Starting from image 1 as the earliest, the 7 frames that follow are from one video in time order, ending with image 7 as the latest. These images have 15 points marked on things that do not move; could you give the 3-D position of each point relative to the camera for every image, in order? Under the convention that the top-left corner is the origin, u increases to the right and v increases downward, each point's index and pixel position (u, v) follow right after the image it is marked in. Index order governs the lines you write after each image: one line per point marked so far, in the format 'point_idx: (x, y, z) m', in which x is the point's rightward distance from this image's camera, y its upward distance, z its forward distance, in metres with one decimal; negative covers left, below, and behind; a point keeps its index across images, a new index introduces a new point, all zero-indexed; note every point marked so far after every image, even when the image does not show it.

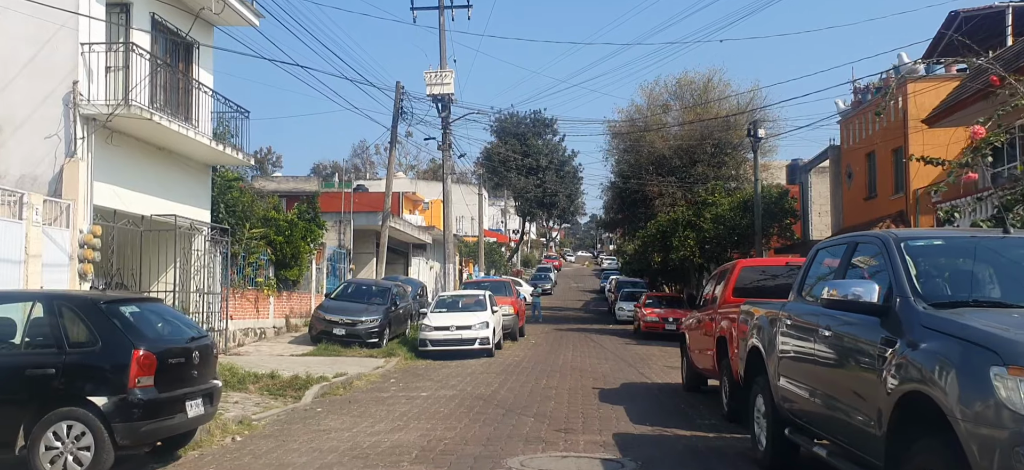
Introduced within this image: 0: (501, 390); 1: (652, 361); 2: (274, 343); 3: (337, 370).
0: (-0.2, -2.4, +12.3) m
1: (+3.0, -2.8, +17.7) m
2: (-5.8, -2.6, +19.6) m
3: (-3.3, -2.6, +15.2) m
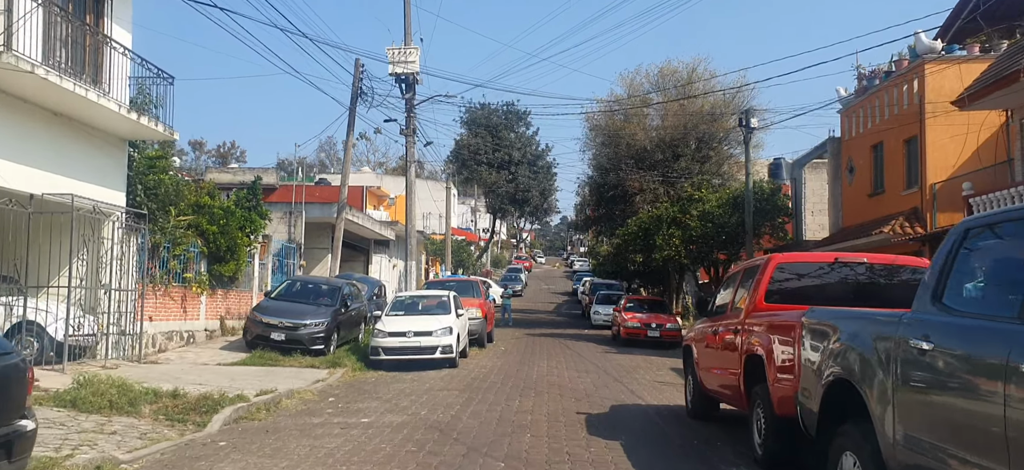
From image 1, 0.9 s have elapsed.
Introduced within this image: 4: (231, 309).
0: (-0.6, -2.2, +9.9) m
1: (+2.4, -2.7, +15.3) m
2: (-6.5, -2.4, +17.0) m
3: (-3.8, -2.3, +12.6) m
4: (-6.8, -1.8, +19.4) m
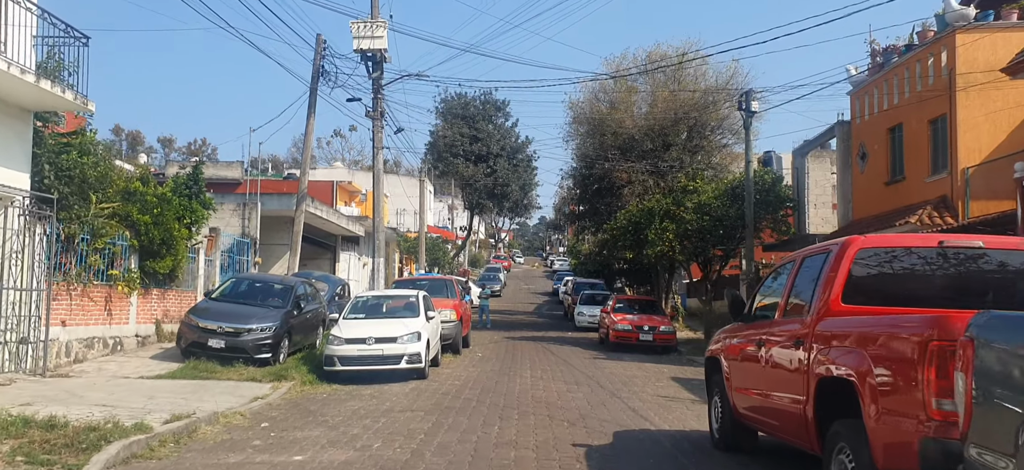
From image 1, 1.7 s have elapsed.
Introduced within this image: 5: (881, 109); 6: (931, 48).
0: (-0.8, -2.0, +7.7) m
1: (+2.0, -2.5, +13.2) m
2: (-6.9, -2.2, +14.6) m
3: (-4.1, -2.2, +10.3) m
4: (-7.2, -1.6, +17.0) m
5: (+8.5, +2.9, +18.4) m
6: (+8.5, +3.8, +16.3) m
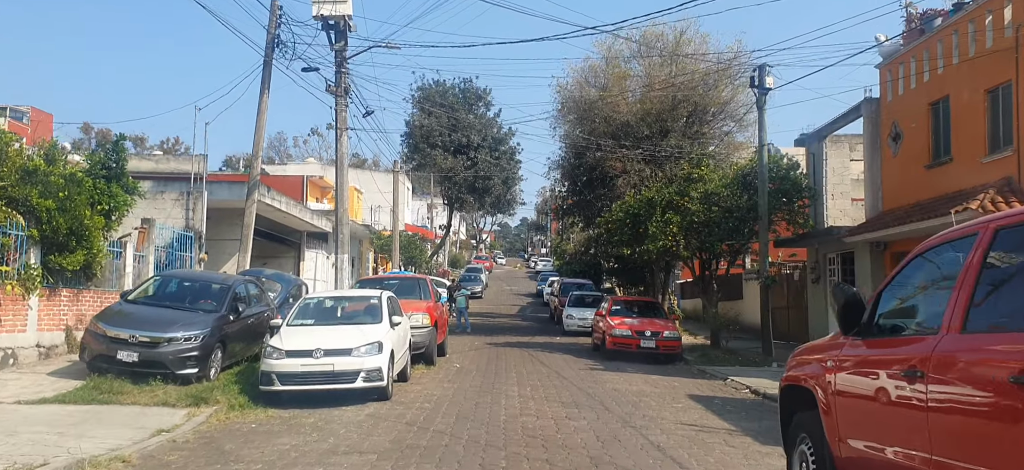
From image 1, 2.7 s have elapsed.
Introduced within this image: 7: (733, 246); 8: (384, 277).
0: (-0.9, -1.8, +5.0) m
1: (+1.8, -2.3, +10.6) m
2: (-7.1, -2.0, +11.8) m
3: (-4.3, -2.0, +7.6) m
4: (-7.5, -1.4, +14.2) m
5: (+8.1, +3.1, +16.0) m
6: (+8.2, +4.0, +13.8) m
7: (+5.4, -0.2, +19.9) m
8: (-2.8, -0.9, +17.9) m
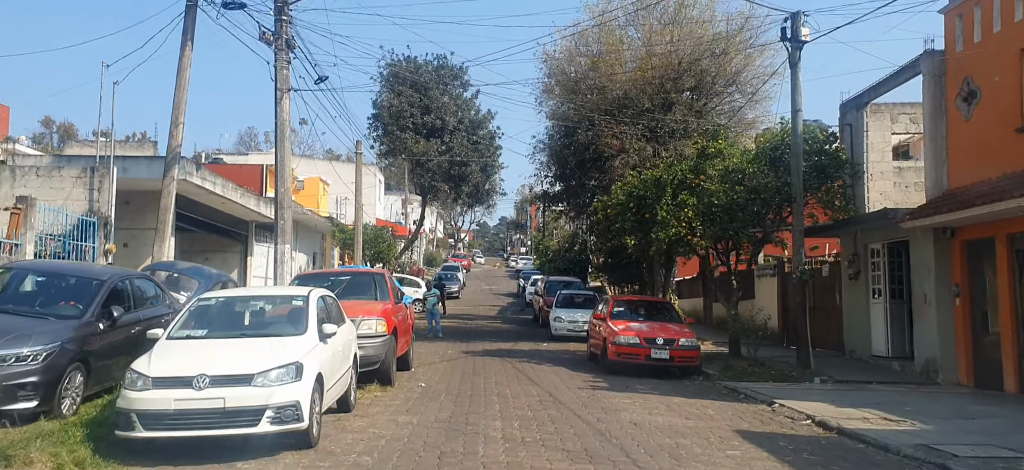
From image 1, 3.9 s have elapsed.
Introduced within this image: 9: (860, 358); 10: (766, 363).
0: (-0.9, -1.6, +1.5) m
1: (+1.7, -2.0, +7.1) m
2: (-7.3, -1.8, +8.1) m
3: (-4.3, -1.7, +3.9) m
4: (-7.8, -1.1, +10.4) m
5: (+7.8, +3.4, +12.7) m
6: (+7.9, +4.2, +10.5) m
7: (+5.0, +0.1, +16.5) m
8: (-3.2, -0.7, +14.2) m
9: (+7.3, -2.6, +17.0) m
10: (+4.9, -2.5, +15.7) m
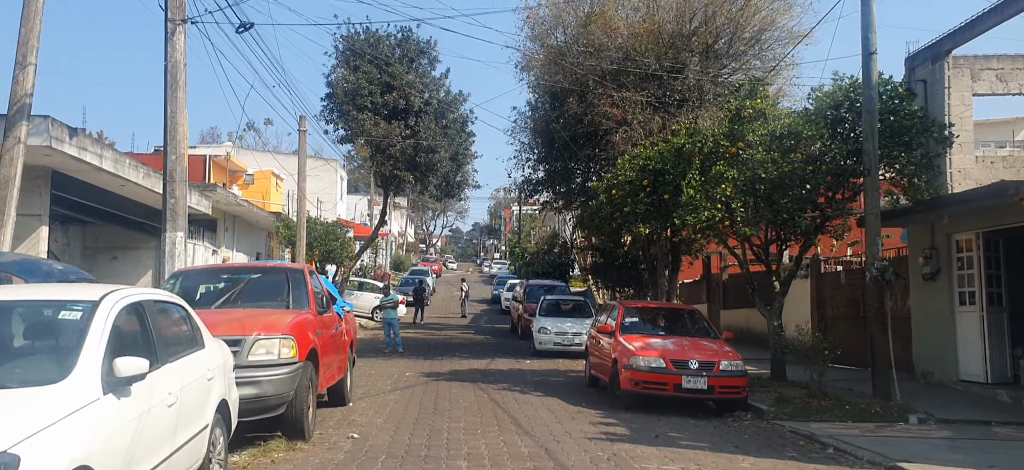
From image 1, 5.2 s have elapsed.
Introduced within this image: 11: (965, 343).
0: (-0.8, -1.2, -2.8) m
1: (+1.6, -1.7, +3.0) m
2: (-7.4, -1.5, +3.6) m
3: (-4.3, -1.4, -0.4) m
4: (-7.9, -0.9, +6.0) m
5: (+7.6, +3.6, +8.8) m
6: (+7.8, +4.5, +6.6) m
7: (+4.7, +0.3, +12.4) m
8: (-3.5, -0.4, +9.9) m
9: (+7.0, -2.4, +13.1) m
10: (+4.6, -2.3, +11.6) m
11: (+7.1, -1.7, +12.6) m
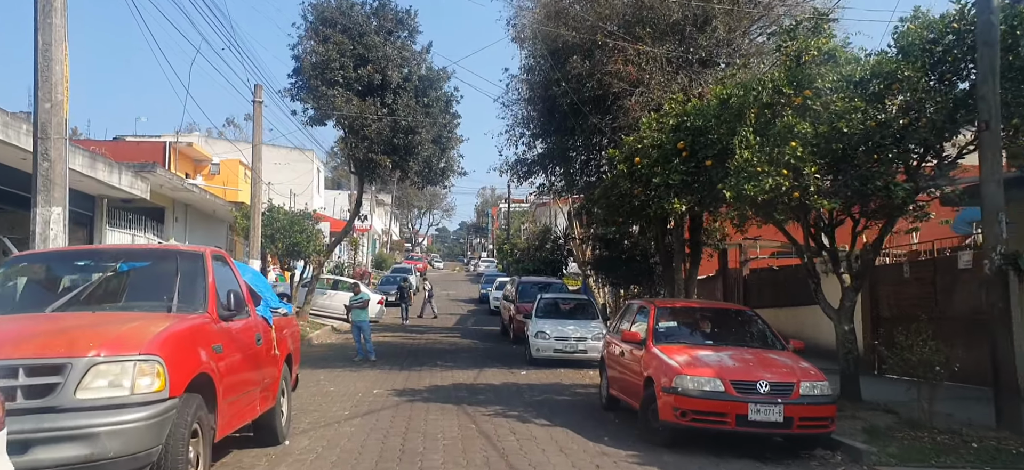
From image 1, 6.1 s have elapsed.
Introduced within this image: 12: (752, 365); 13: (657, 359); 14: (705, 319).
0: (-0.6, -0.9, -5.9) m
1: (+1.7, -1.4, -0.1) m
2: (-7.3, -1.2, +0.4) m
3: (-4.1, -1.1, -3.5) m
4: (-7.9, -0.6, +2.8) m
5: (+7.6, +3.9, +5.8) m
6: (+7.8, +4.8, +3.7) m
7: (+4.6, +0.5, +9.5) m
8: (-3.5, -0.1, +6.8) m
9: (+6.9, -2.1, +10.1) m
10: (+4.5, -2.0, +8.6) m
11: (+7.0, -1.4, +9.7) m
12: (+2.3, -1.3, +7.9) m
13: (+1.5, -1.3, +8.3) m
14: (+2.3, -1.0, +9.6) m
